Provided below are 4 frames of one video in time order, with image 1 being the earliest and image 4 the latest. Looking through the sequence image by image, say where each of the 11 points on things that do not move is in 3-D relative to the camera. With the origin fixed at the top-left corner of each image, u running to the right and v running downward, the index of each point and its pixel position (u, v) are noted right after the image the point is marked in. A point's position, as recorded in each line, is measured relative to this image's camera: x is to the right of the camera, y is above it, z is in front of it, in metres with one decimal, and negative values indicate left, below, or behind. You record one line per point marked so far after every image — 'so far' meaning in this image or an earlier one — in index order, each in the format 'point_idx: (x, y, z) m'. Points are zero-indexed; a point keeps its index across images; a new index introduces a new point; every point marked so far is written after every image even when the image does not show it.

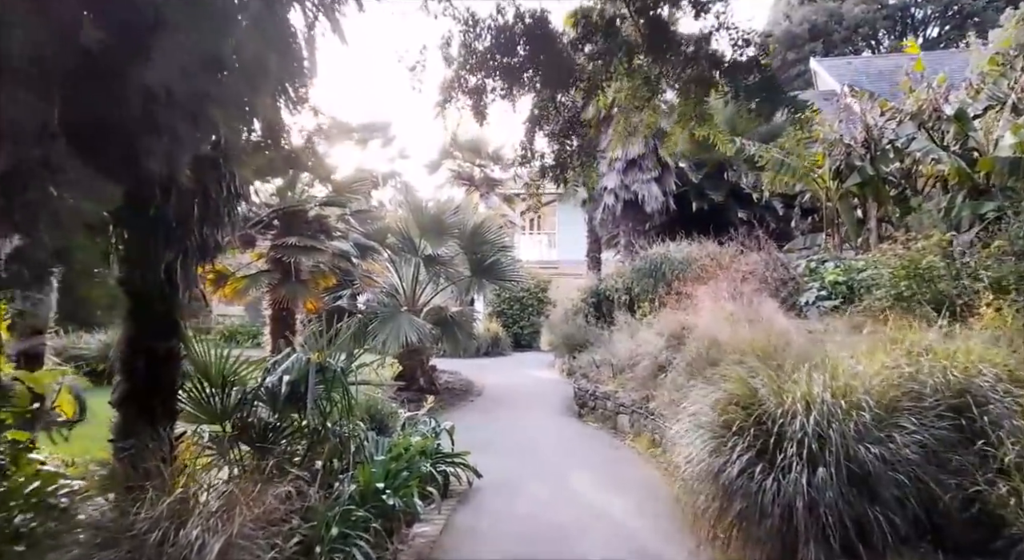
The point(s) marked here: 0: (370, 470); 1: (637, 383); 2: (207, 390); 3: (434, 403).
0: (-0.8, -1.1, +3.8) m
1: (+1.3, -1.1, +6.9) m
2: (-1.6, -0.6, +3.6) m
3: (-1.1, -1.8, +9.4) m
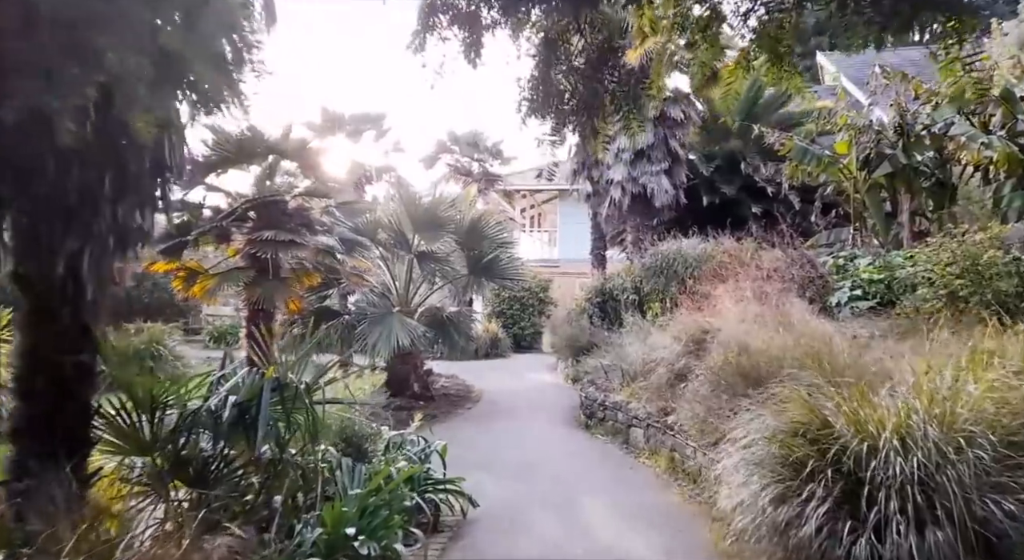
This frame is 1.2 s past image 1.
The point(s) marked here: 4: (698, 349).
0: (-0.8, -1.1, +3.1) m
1: (+1.3, -1.1, +6.2) m
2: (-1.6, -0.6, +2.9) m
3: (-1.1, -1.7, +8.8) m
4: (+1.7, -0.6, +6.1) m
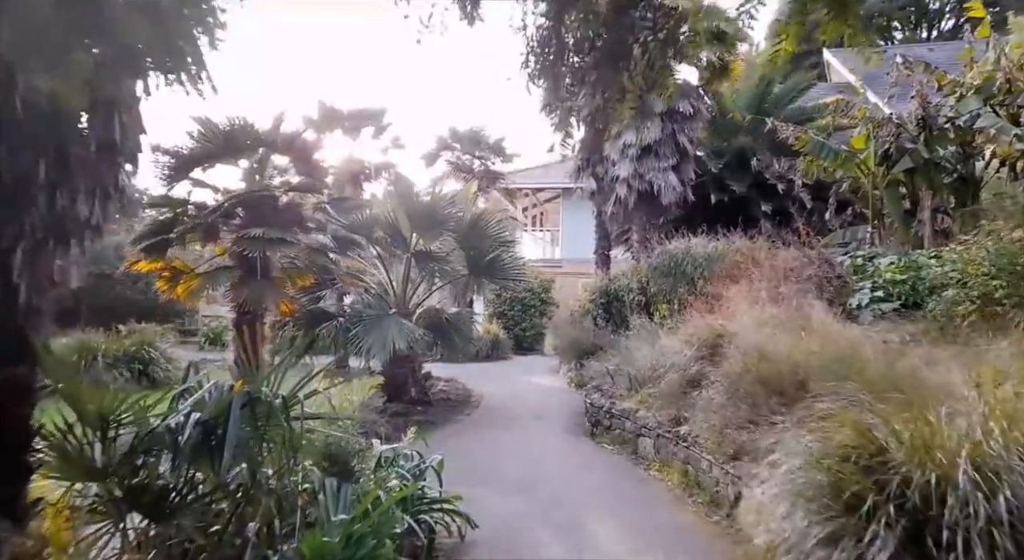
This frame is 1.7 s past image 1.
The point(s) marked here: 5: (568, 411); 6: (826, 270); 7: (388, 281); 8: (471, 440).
0: (-0.8, -1.1, +2.8) m
1: (+1.3, -1.1, +5.9) m
2: (-1.6, -0.6, +2.5) m
3: (-1.1, -1.7, +8.4) m
4: (+1.7, -0.6, +5.8) m
5: (+0.7, -1.7, +8.4) m
6: (+3.2, +0.1, +7.0) m
7: (-1.7, 0.0, +9.0) m
8: (-0.4, -1.6, +6.7) m
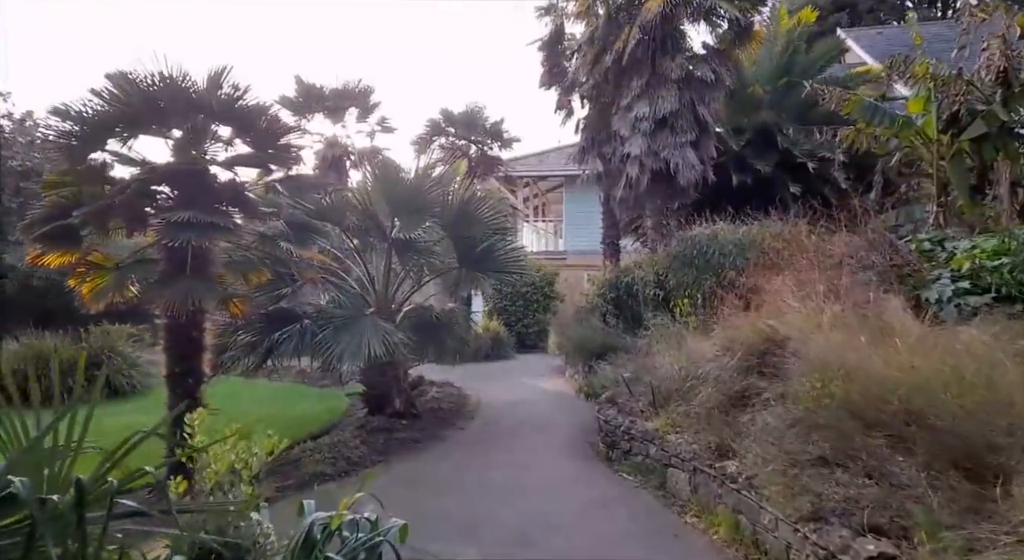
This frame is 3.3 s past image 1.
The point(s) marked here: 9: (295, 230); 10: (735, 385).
0: (-0.8, -1.0, +1.5) m
1: (+1.3, -1.0, +4.6) m
2: (-1.7, -0.6, +1.3) m
3: (-1.1, -1.7, +7.2) m
4: (+1.7, -0.6, +4.5) m
5: (+0.7, -1.6, +7.2) m
6: (+3.2, +0.2, +5.7) m
7: (-1.7, 0.0, +7.8) m
8: (-0.4, -1.5, +5.5) m
9: (-2.0, +0.5, +6.3) m
10: (+1.5, -0.7, +4.5) m
